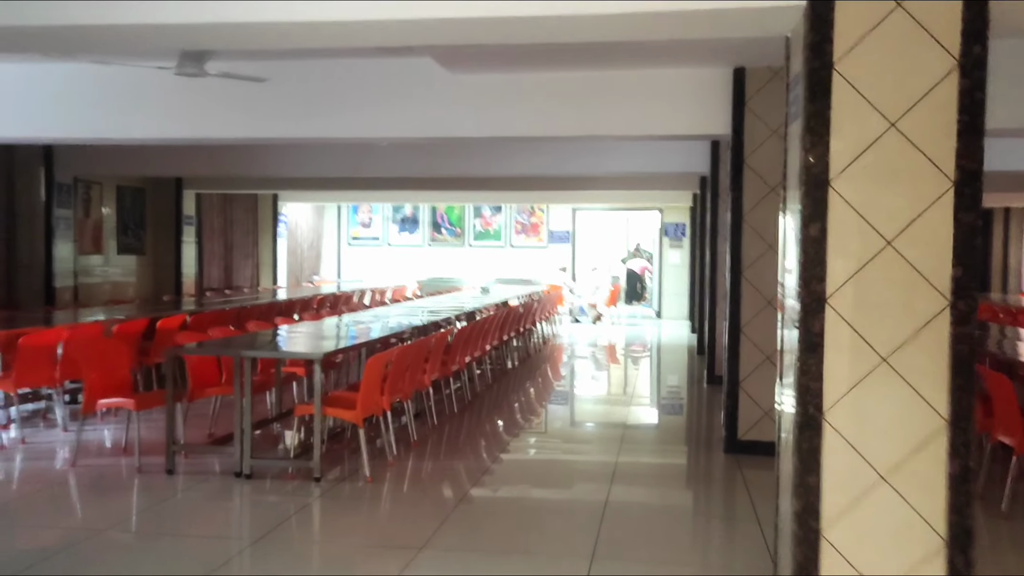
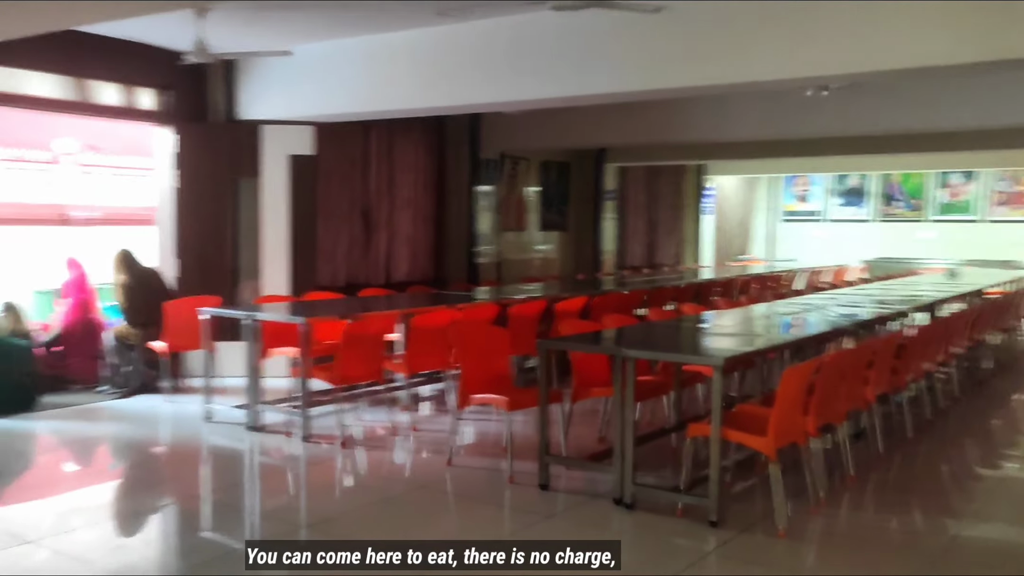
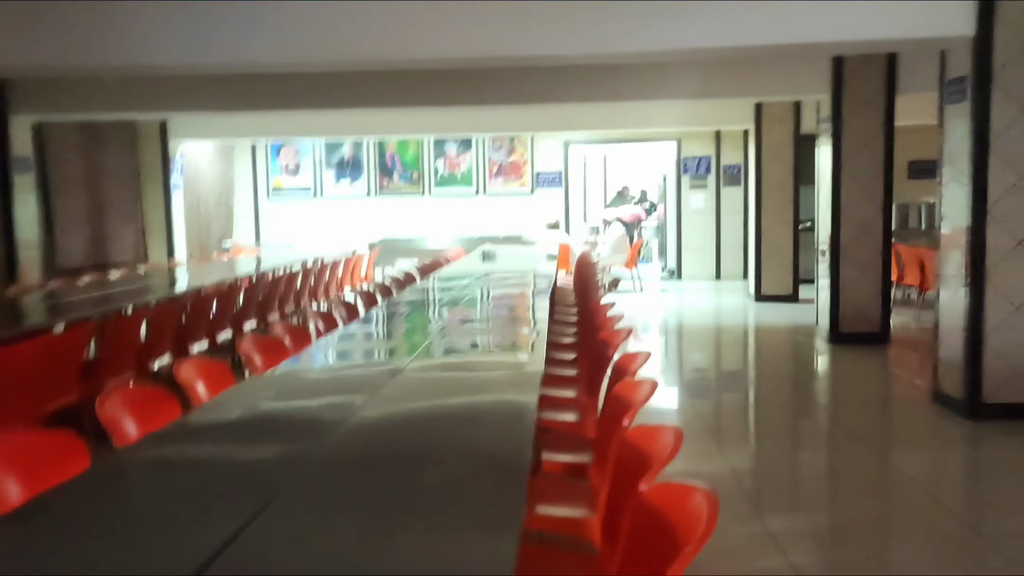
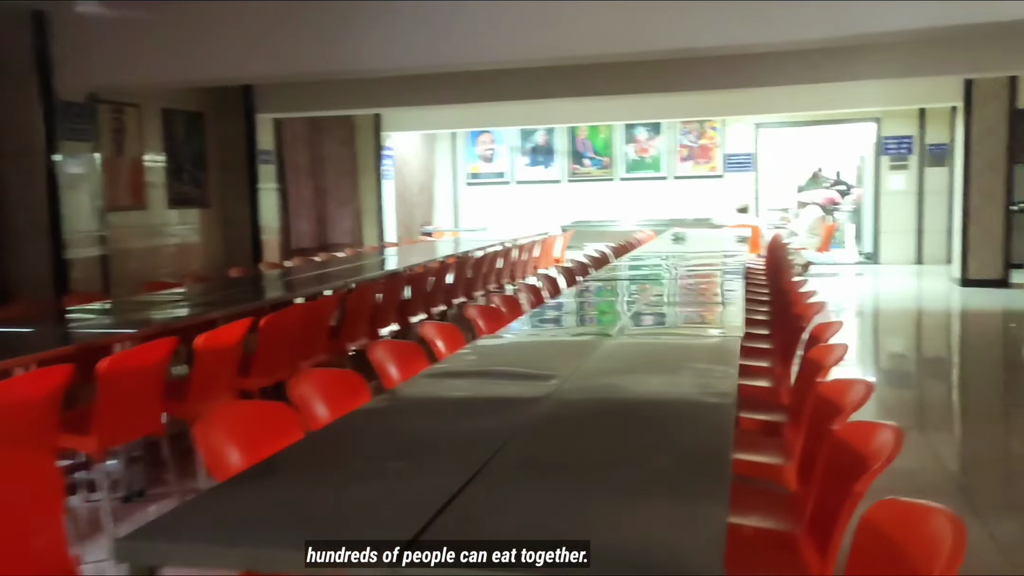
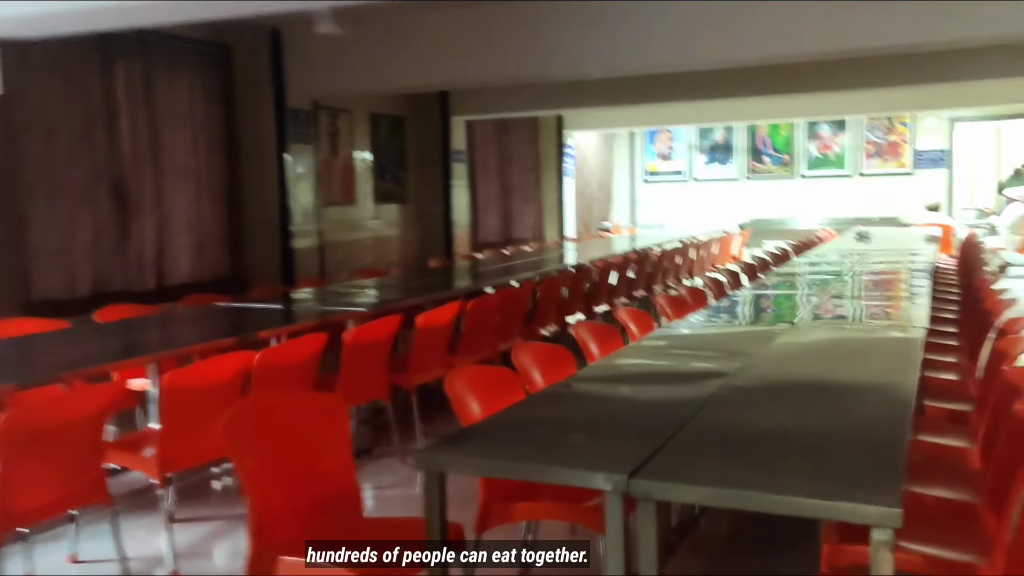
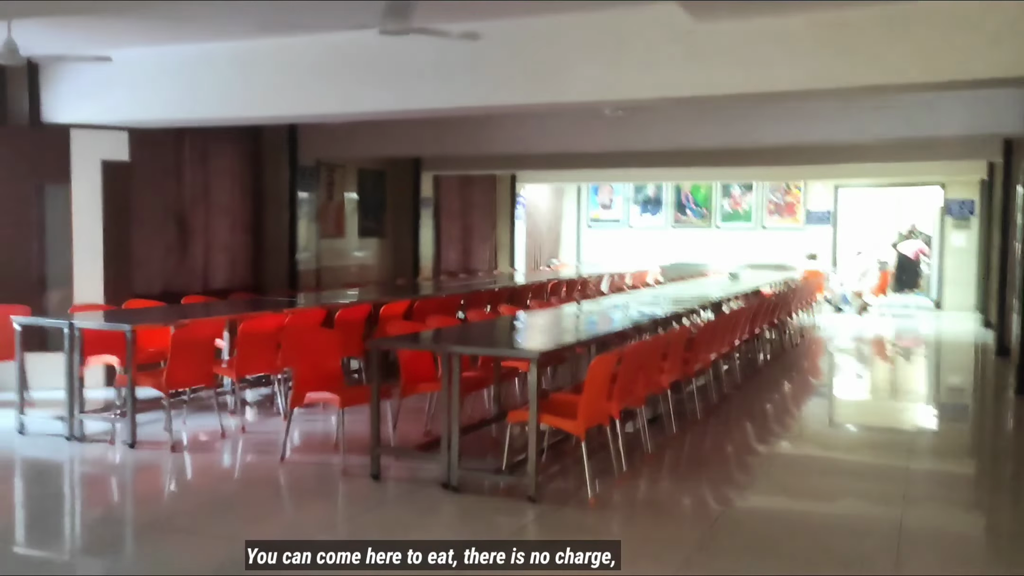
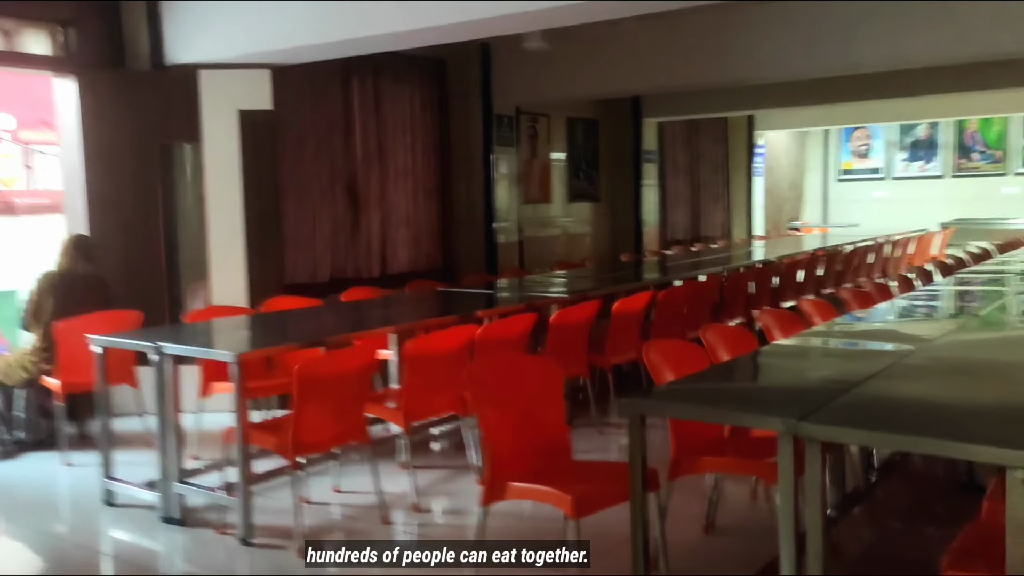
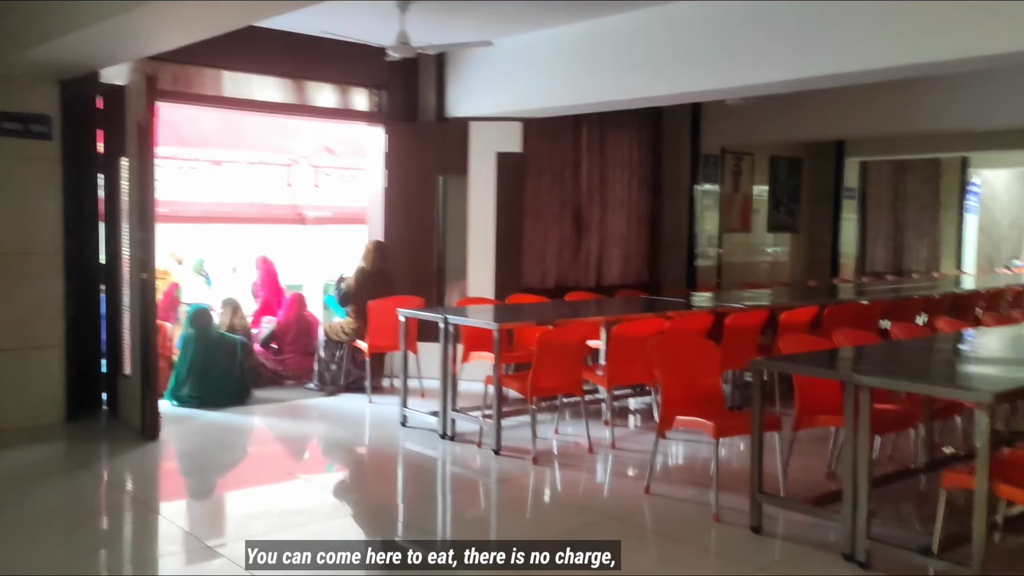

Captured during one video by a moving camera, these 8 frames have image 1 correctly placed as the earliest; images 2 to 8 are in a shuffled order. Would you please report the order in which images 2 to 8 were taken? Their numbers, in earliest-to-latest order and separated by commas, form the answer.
6, 2, 8, 7, 5, 4, 3
